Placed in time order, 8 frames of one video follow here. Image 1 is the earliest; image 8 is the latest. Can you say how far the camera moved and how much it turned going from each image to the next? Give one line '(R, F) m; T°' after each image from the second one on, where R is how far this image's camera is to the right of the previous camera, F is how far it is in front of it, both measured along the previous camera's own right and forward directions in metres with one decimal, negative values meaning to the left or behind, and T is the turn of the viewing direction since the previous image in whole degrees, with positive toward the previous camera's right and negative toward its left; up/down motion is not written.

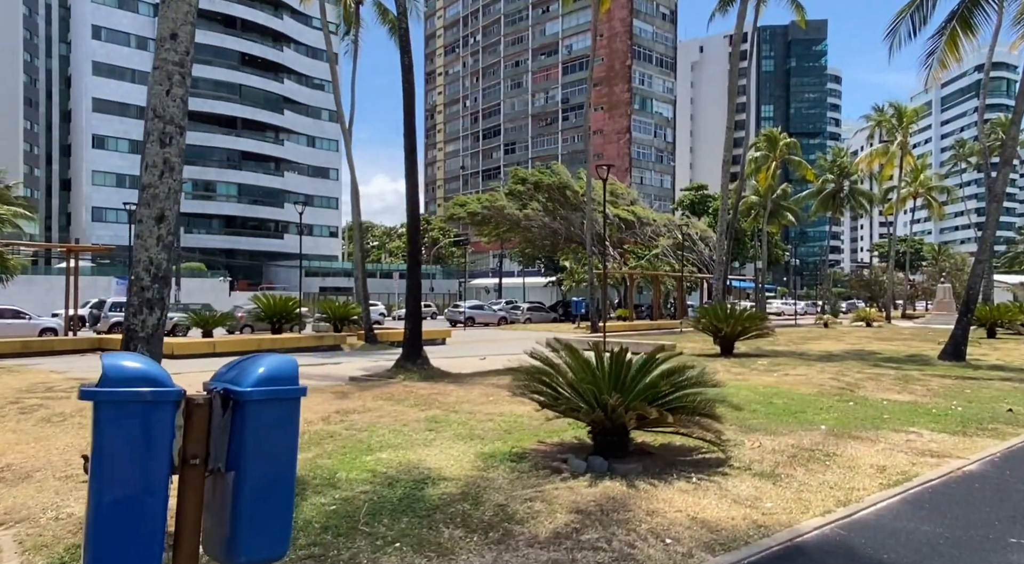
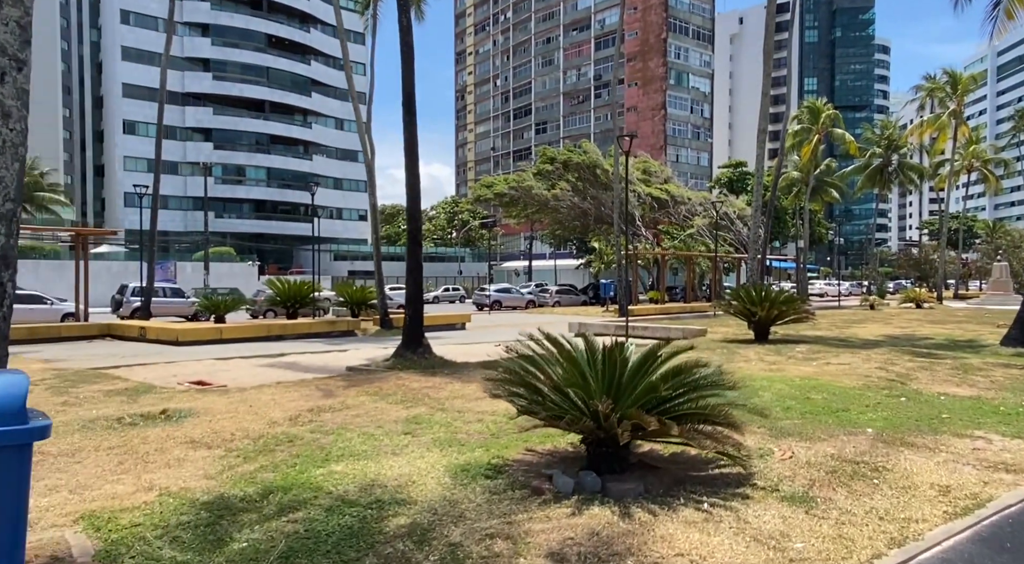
(+0.4, +1.0) m; -3°
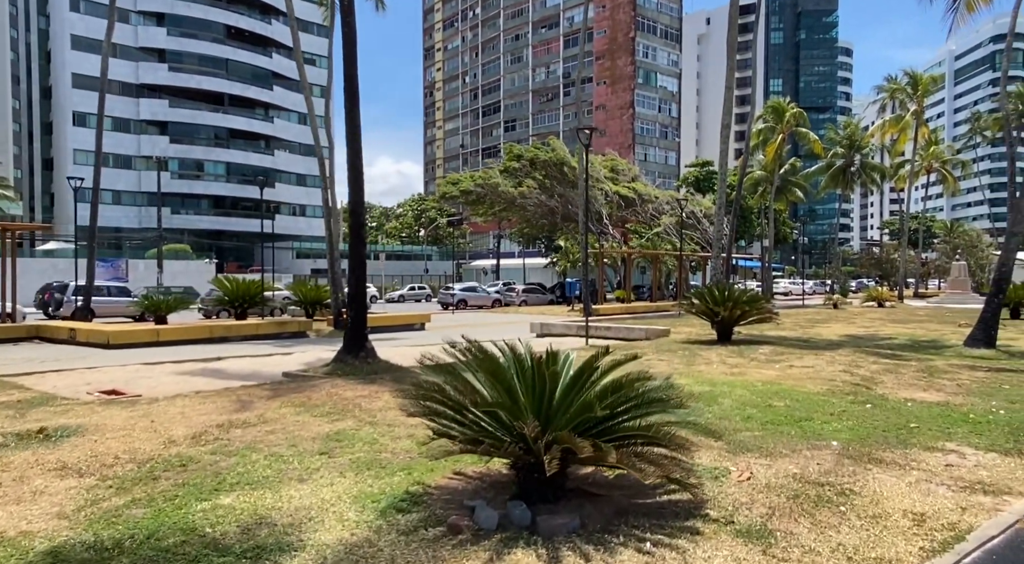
(+0.3, +0.6) m; +2°
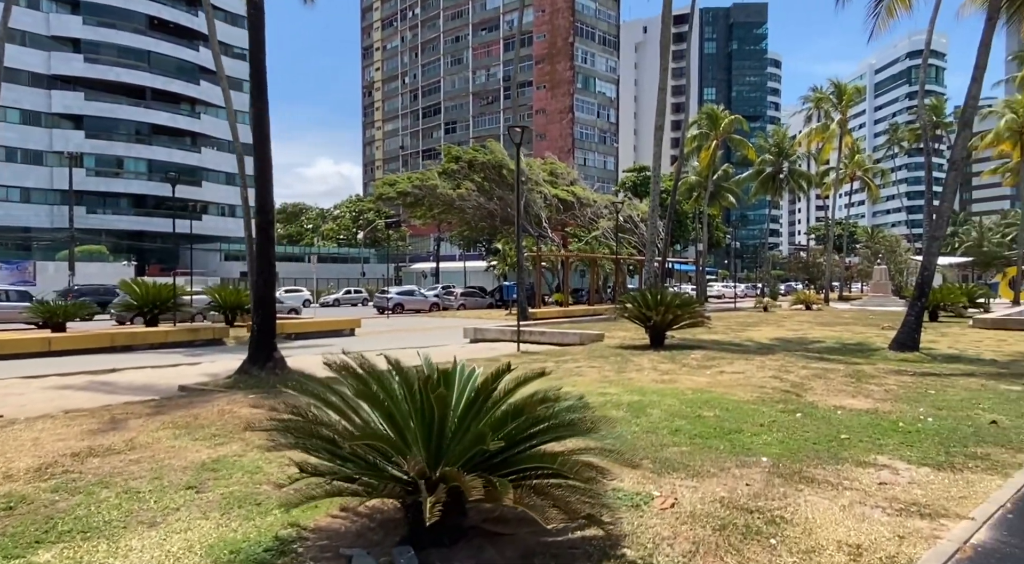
(+0.3, +0.6) m; +5°
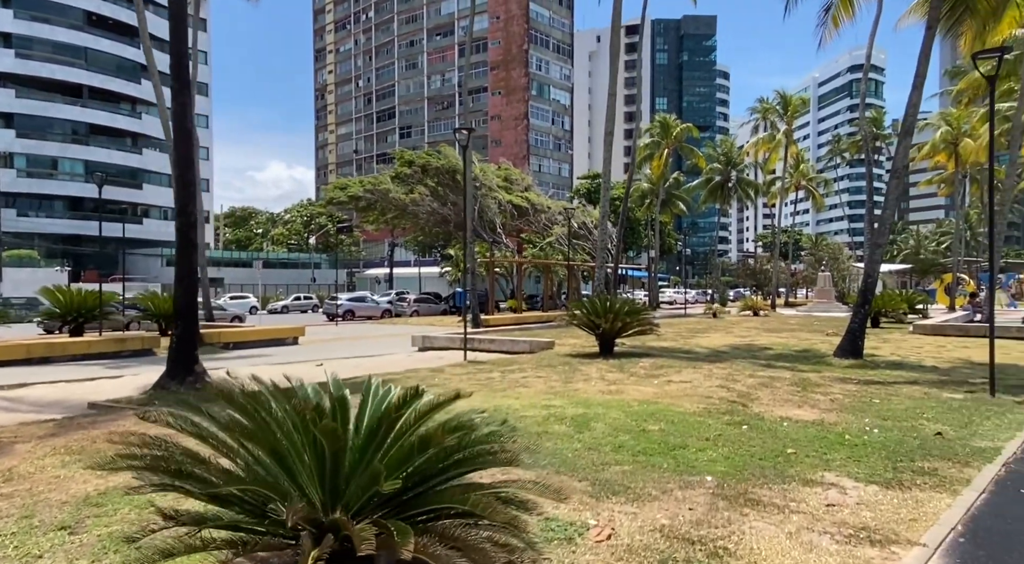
(+0.2, +0.4) m; +4°
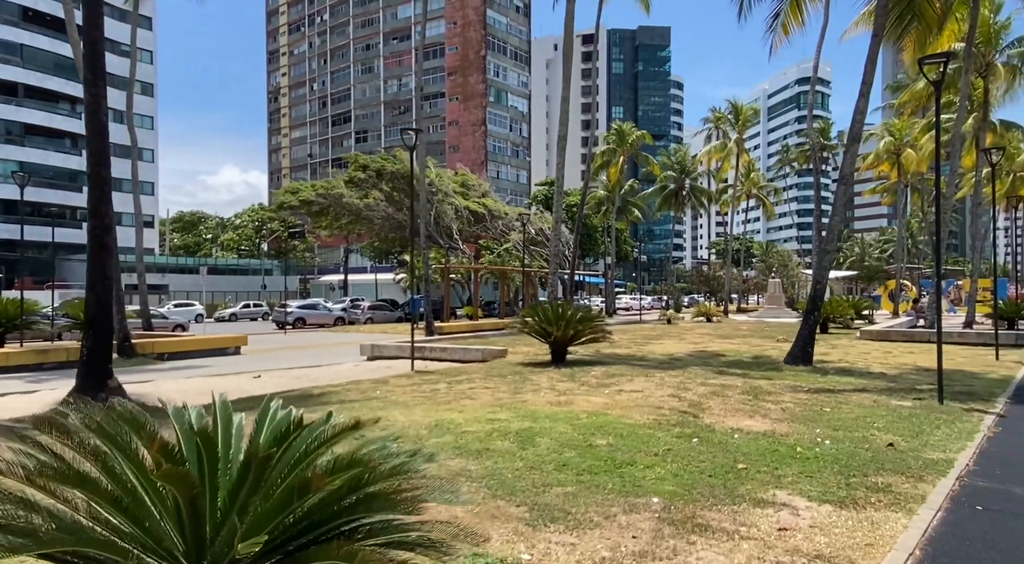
(+0.2, +0.4) m; +3°
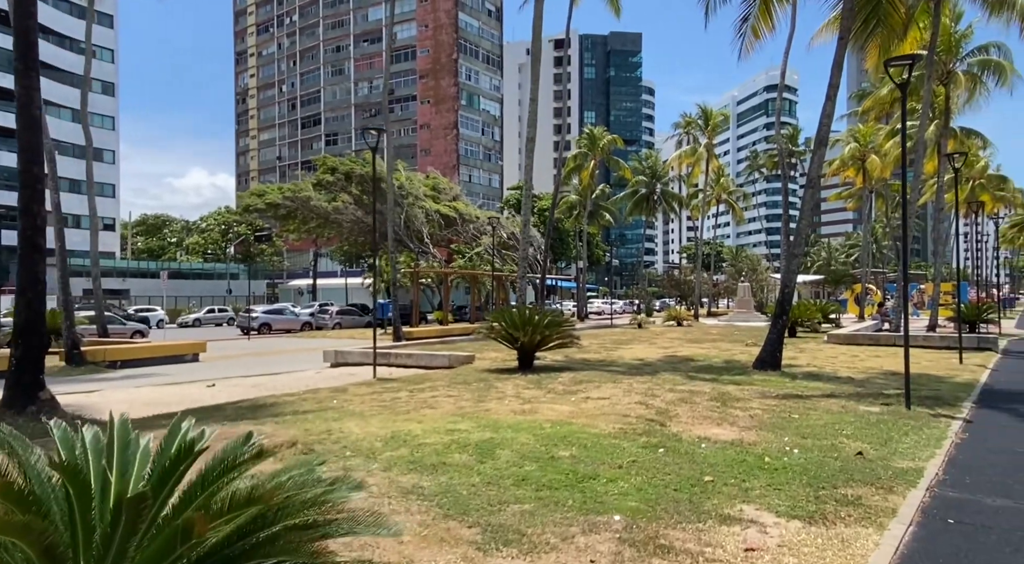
(+0.1, +0.3) m; +2°
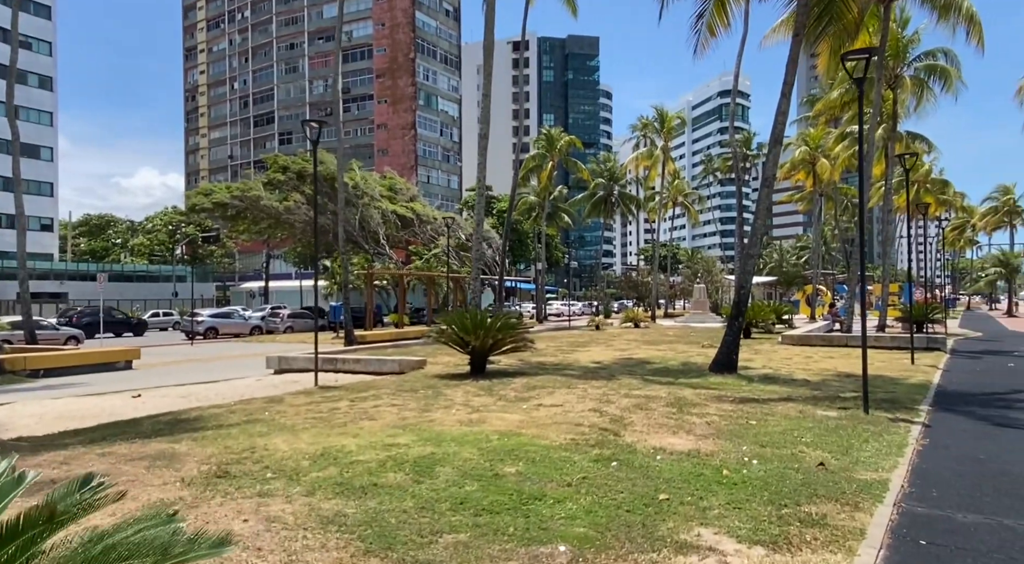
(+0.2, +0.6) m; +3°
